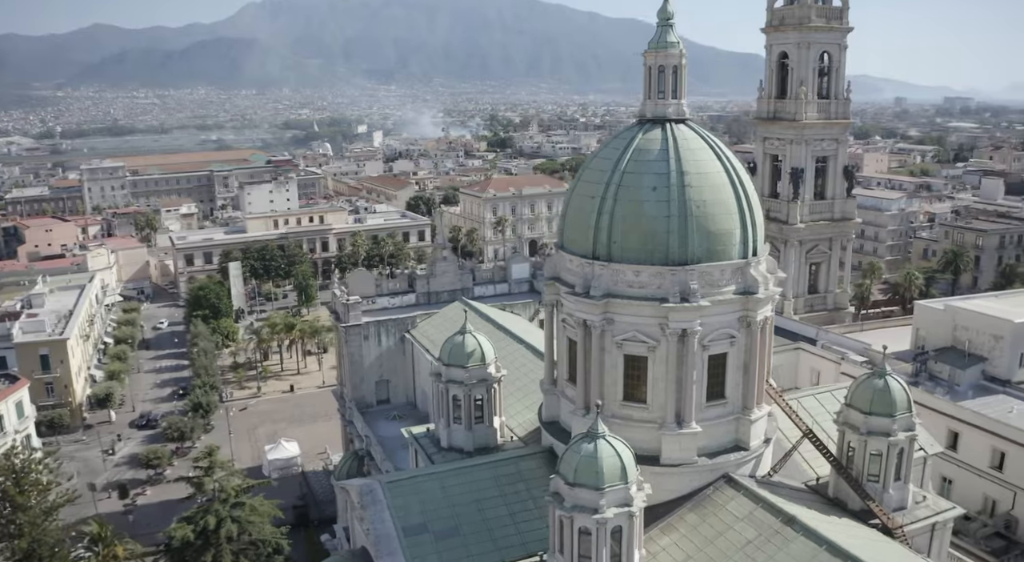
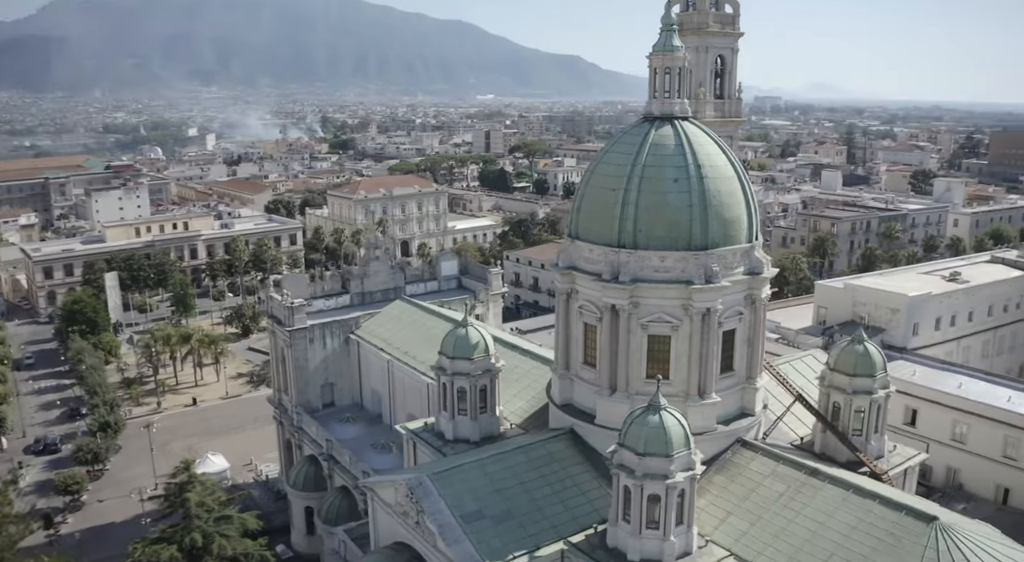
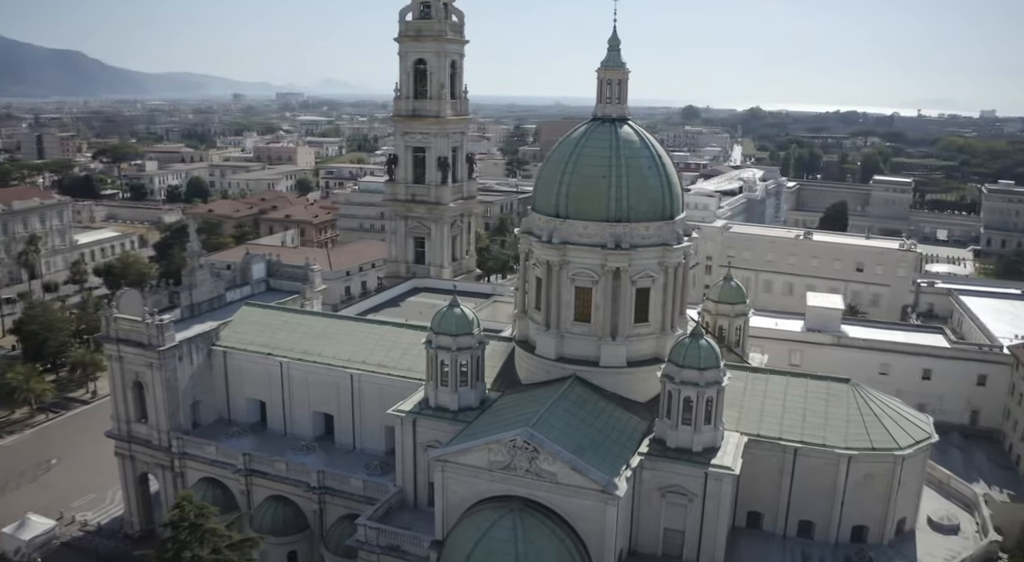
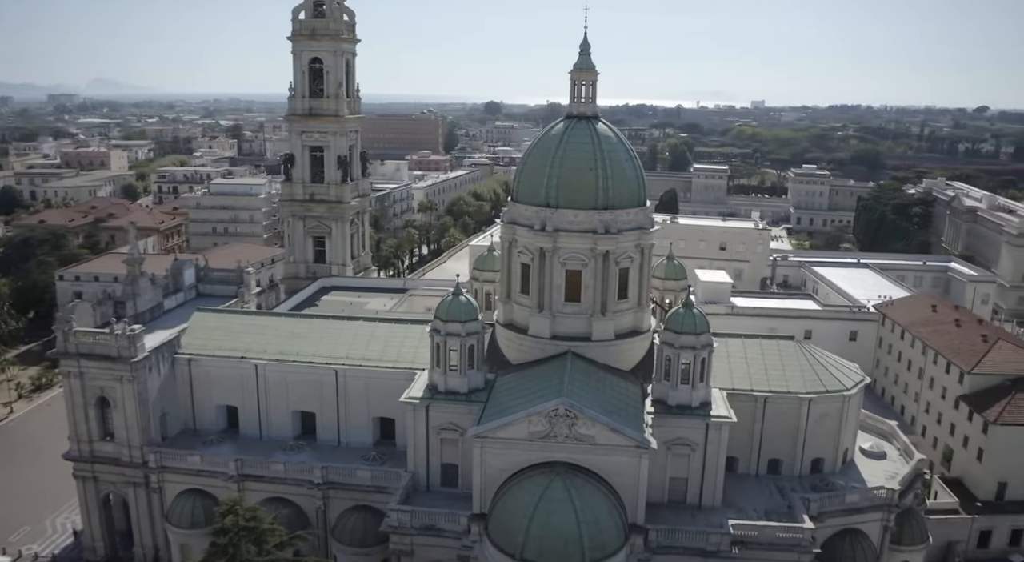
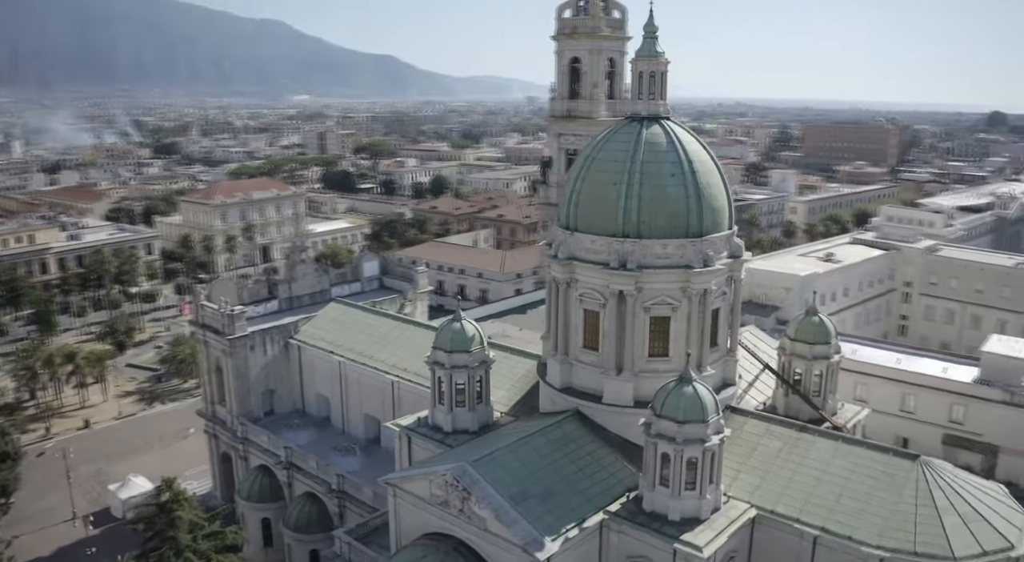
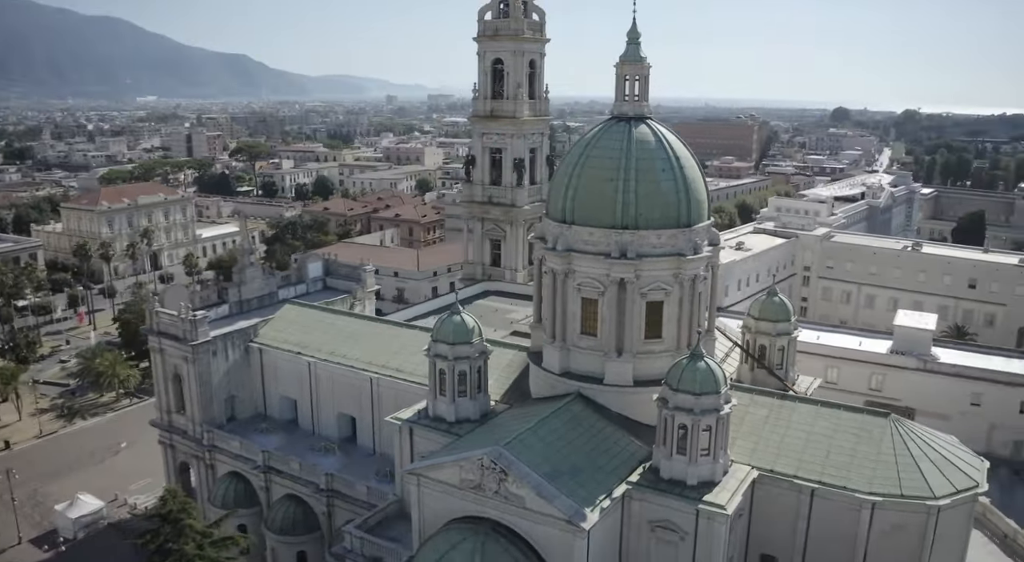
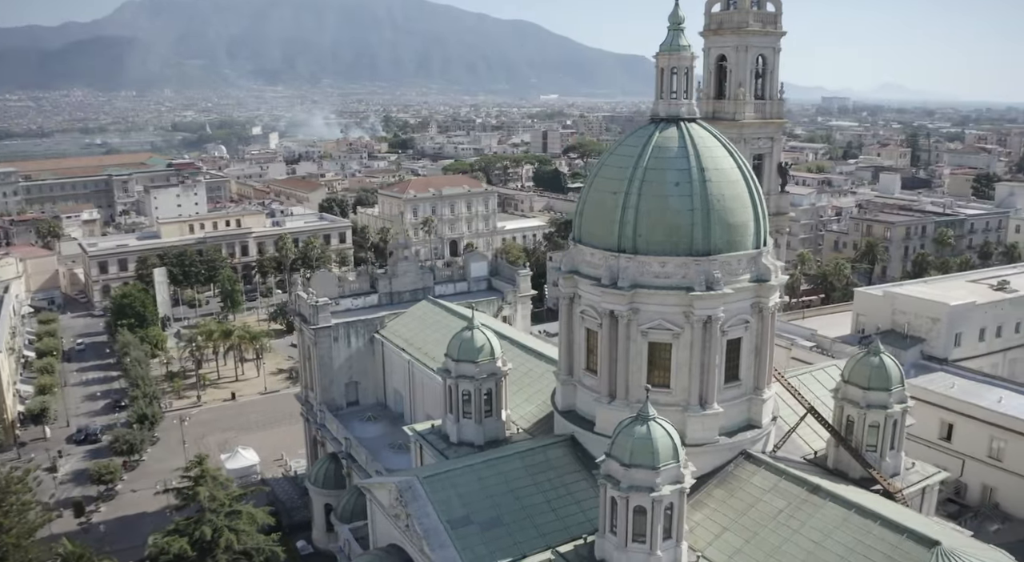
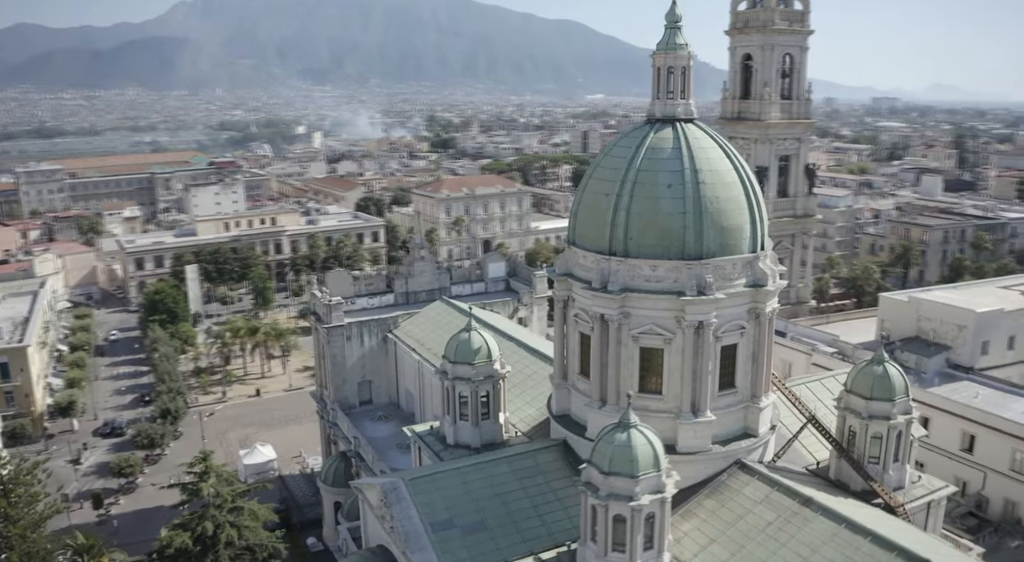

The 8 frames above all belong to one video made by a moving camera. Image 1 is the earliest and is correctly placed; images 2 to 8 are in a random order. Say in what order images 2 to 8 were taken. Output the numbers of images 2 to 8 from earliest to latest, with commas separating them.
8, 7, 2, 5, 6, 3, 4
